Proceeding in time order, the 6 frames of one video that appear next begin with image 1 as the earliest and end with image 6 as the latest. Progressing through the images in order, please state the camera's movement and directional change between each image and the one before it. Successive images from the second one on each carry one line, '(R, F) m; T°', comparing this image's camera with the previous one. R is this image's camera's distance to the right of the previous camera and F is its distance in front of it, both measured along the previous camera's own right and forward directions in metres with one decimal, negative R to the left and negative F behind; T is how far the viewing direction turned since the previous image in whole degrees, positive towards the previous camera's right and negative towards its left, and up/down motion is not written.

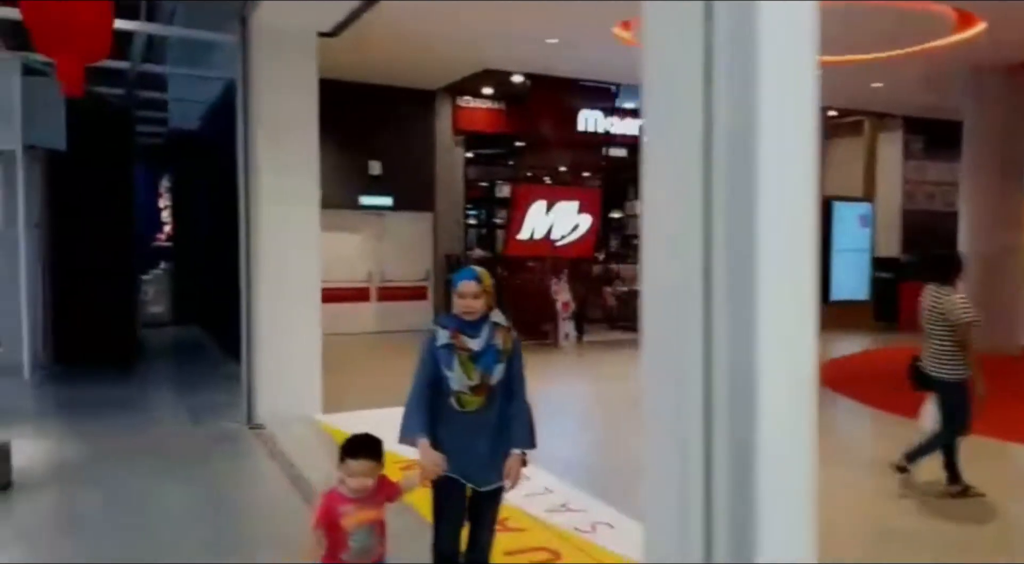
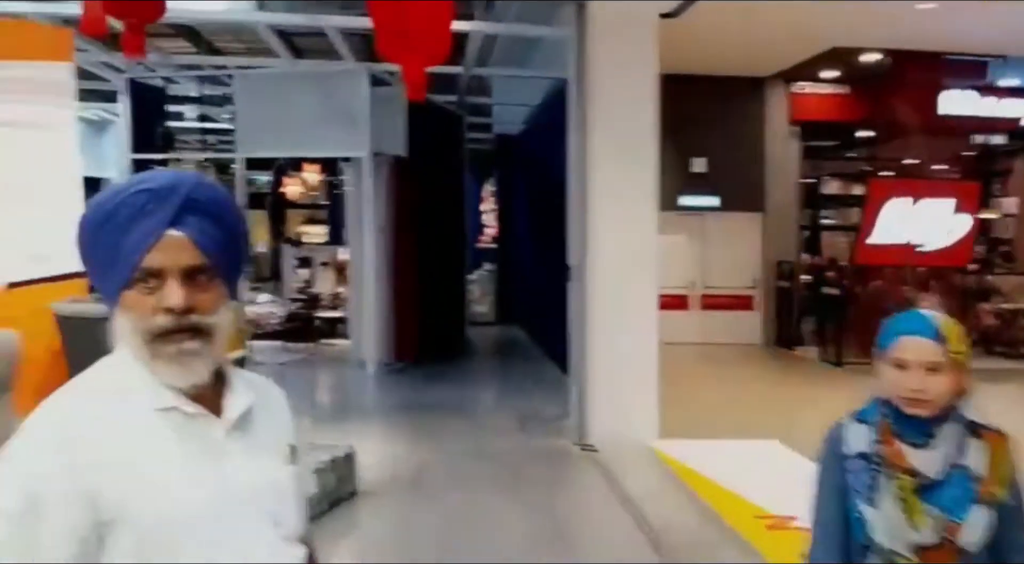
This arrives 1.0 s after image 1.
(-0.6, +0.9) m; -21°
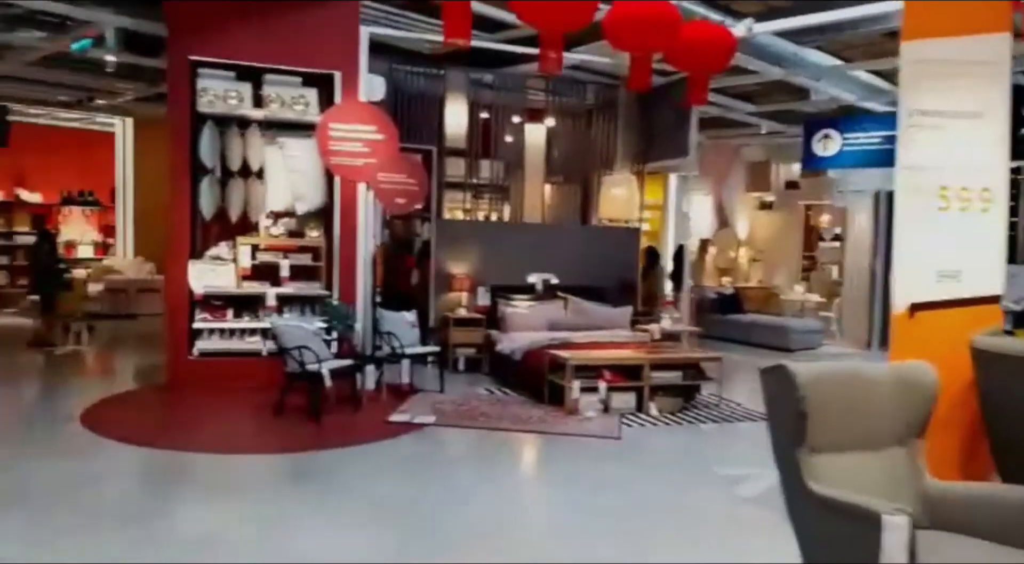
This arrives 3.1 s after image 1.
(-0.9, +0.7) m; -52°
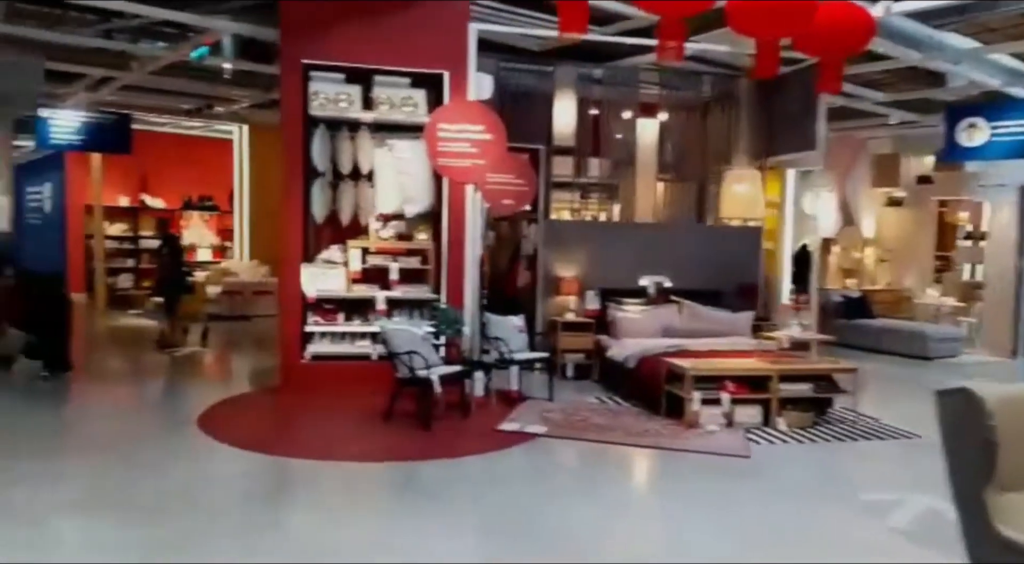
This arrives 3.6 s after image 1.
(-0.1, +0.3) m; -7°
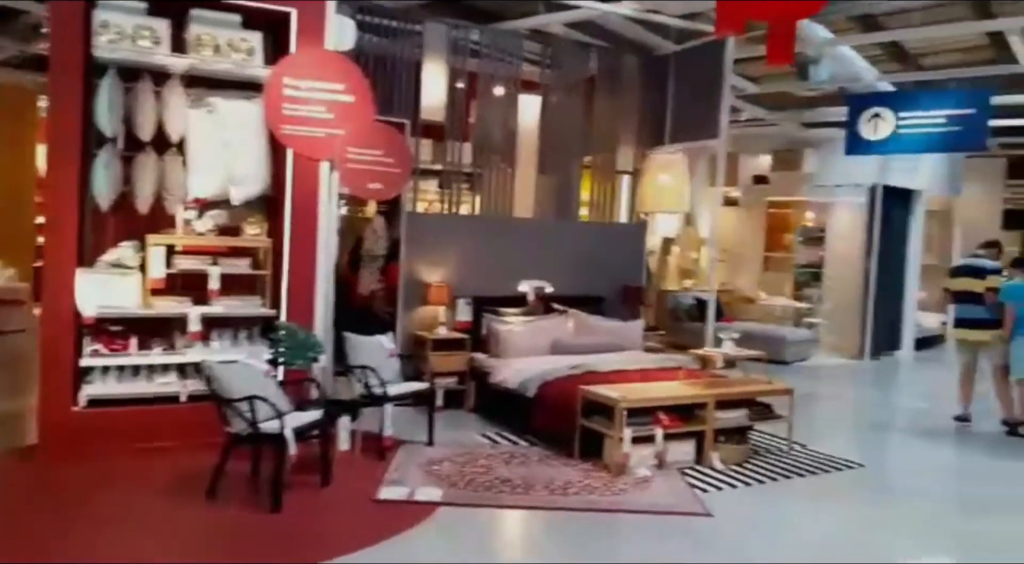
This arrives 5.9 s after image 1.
(-0.5, +1.7) m; +15°
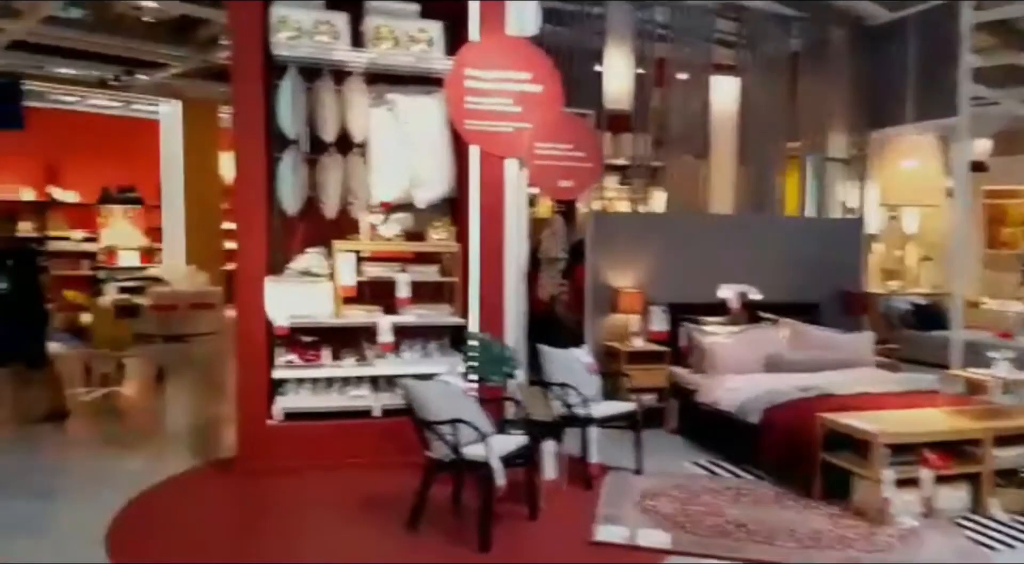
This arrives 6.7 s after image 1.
(-0.4, +0.6) m; -11°
